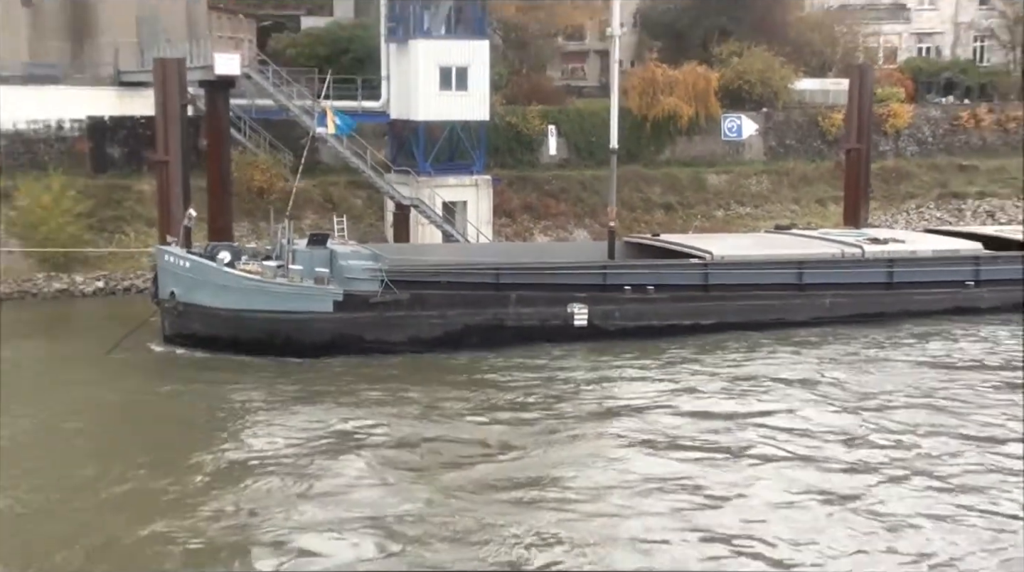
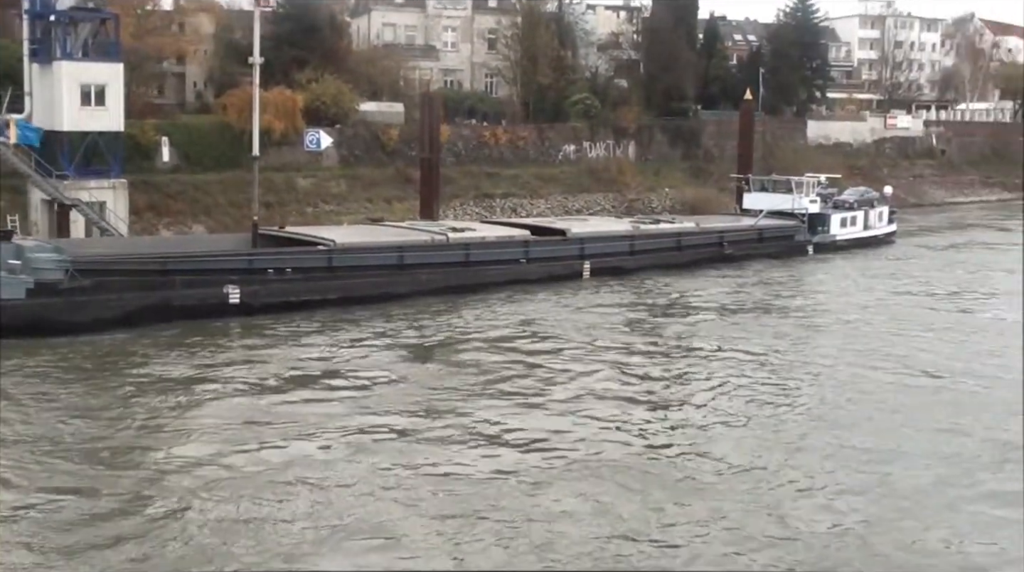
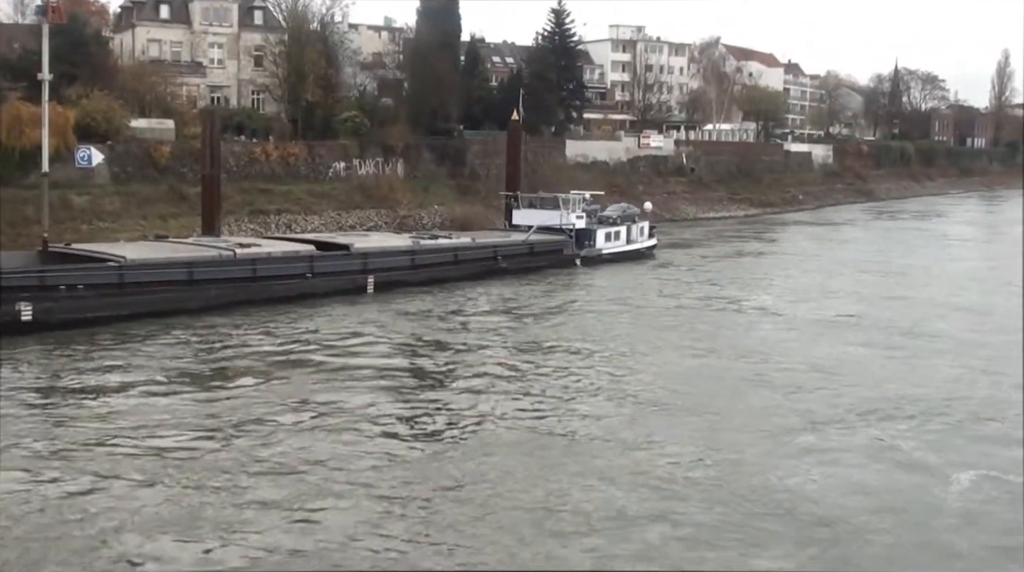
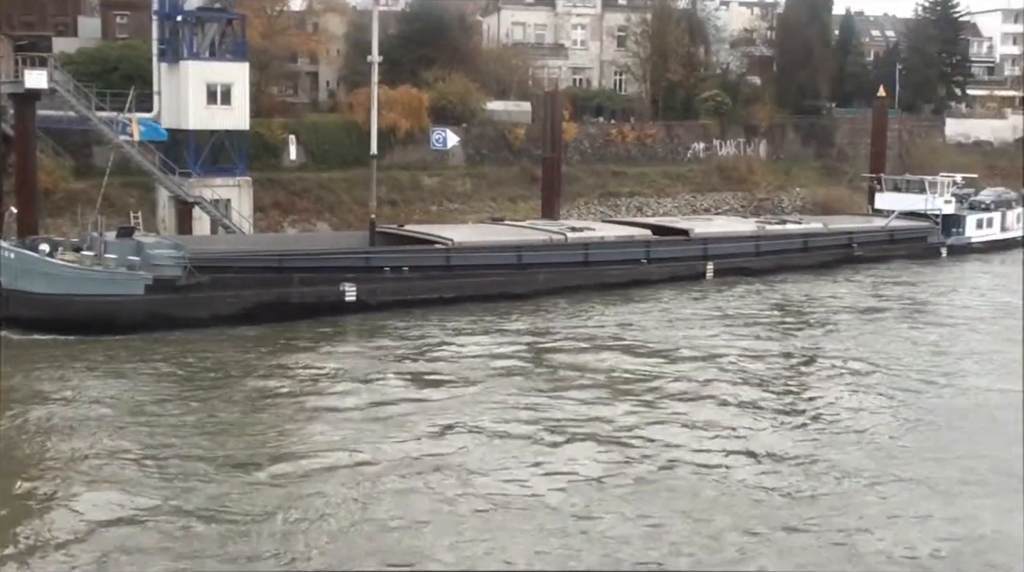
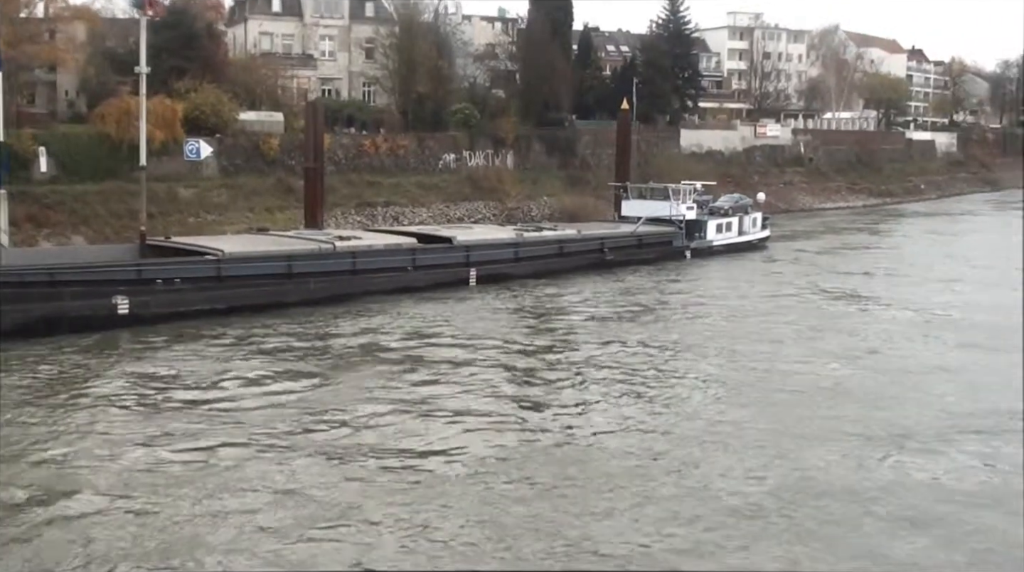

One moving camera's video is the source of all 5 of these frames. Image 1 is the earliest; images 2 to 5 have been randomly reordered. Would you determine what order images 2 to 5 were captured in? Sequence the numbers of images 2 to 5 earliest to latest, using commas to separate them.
4, 2, 5, 3
